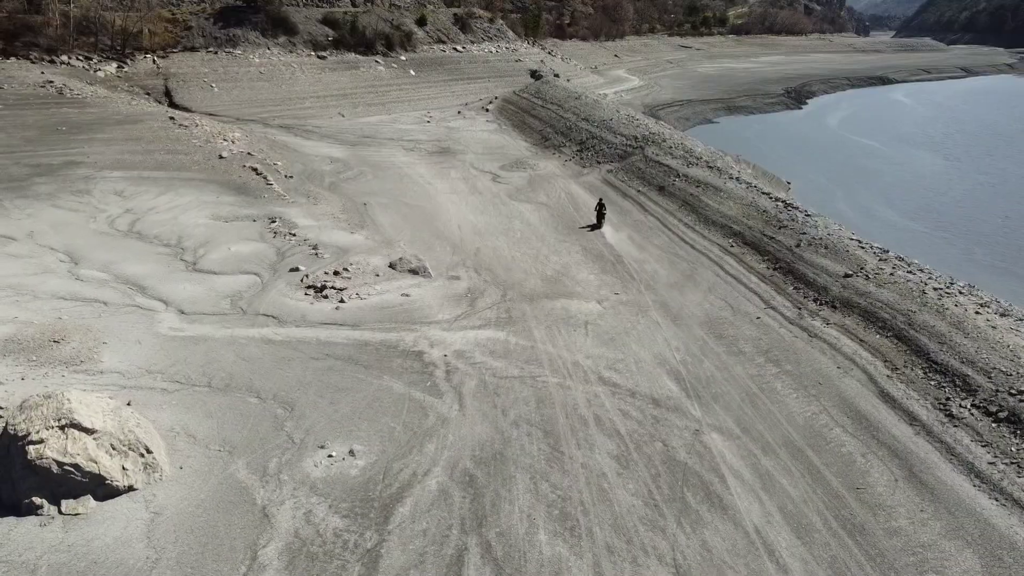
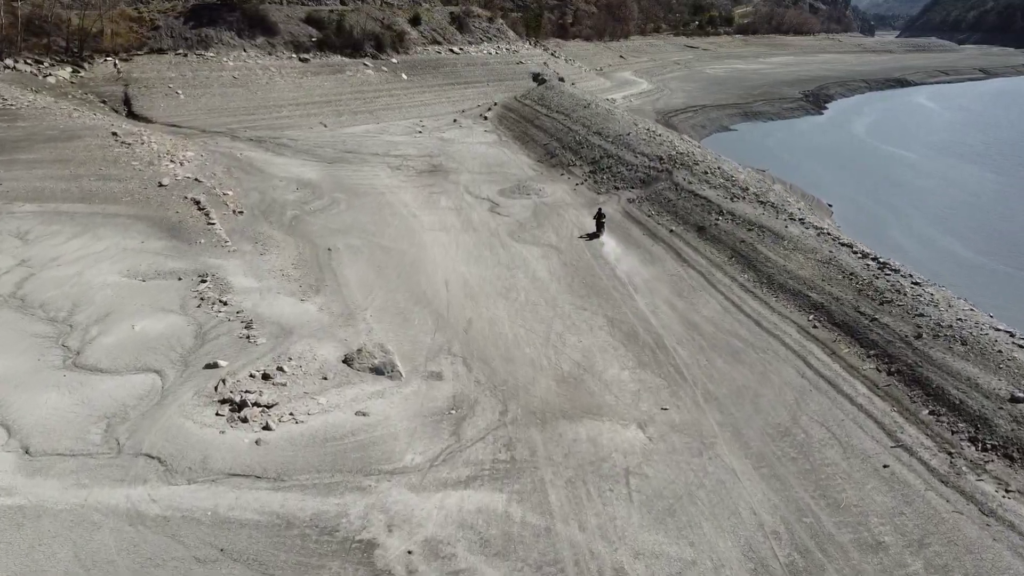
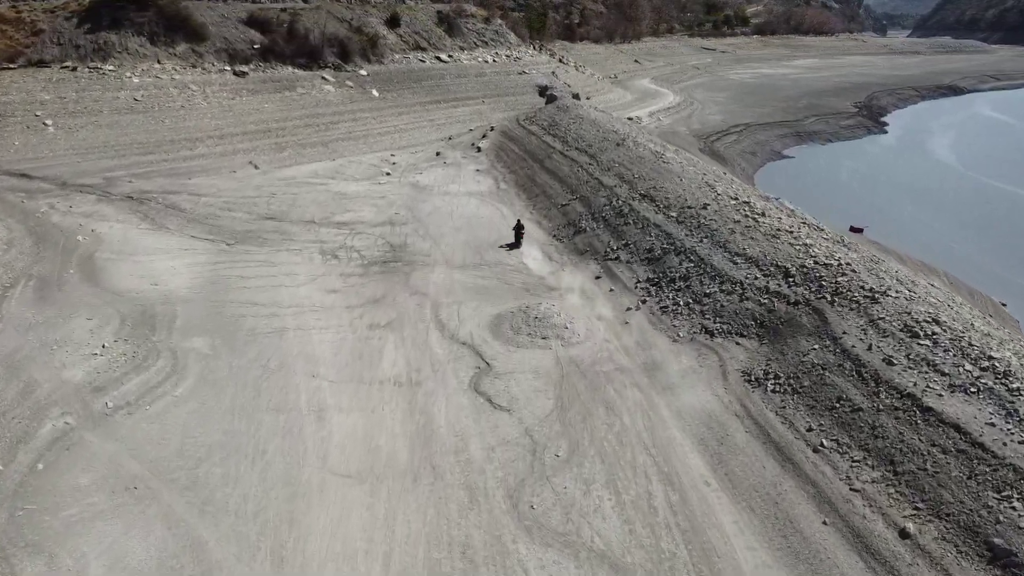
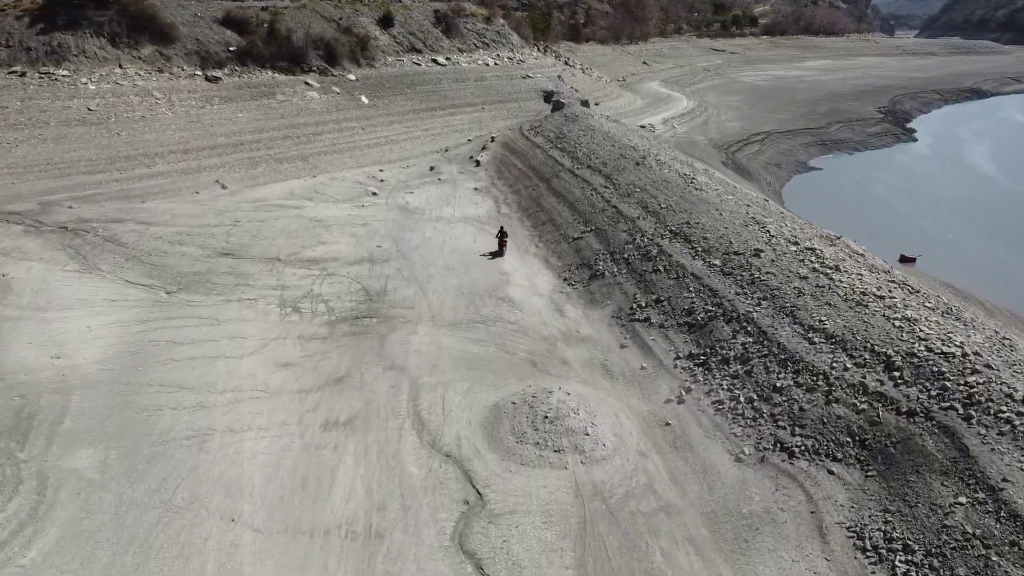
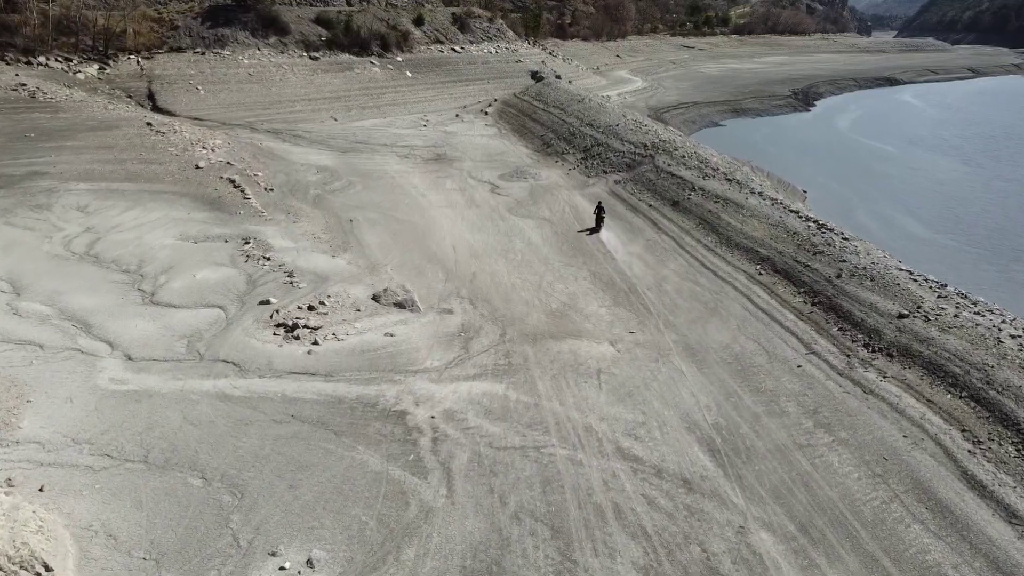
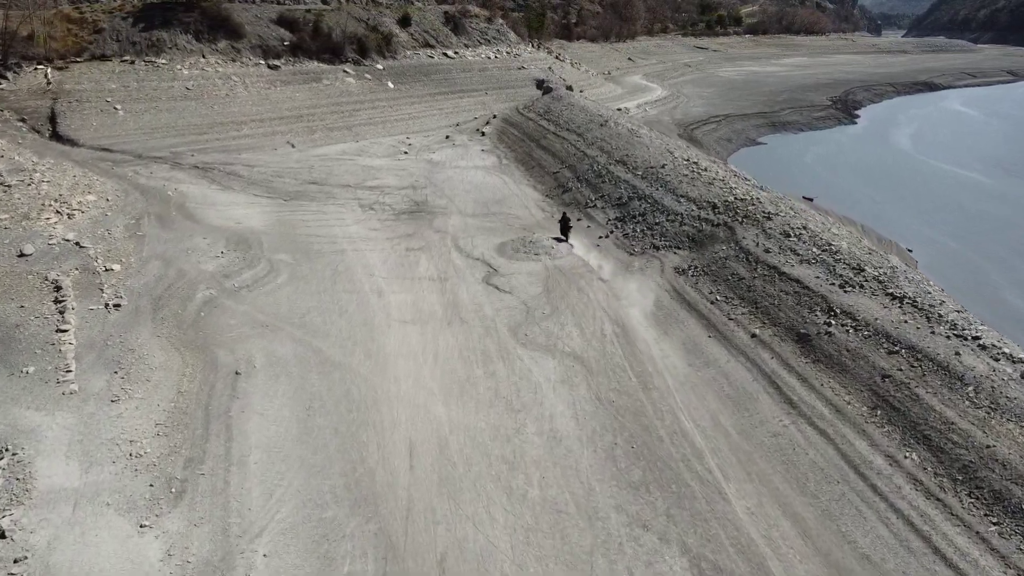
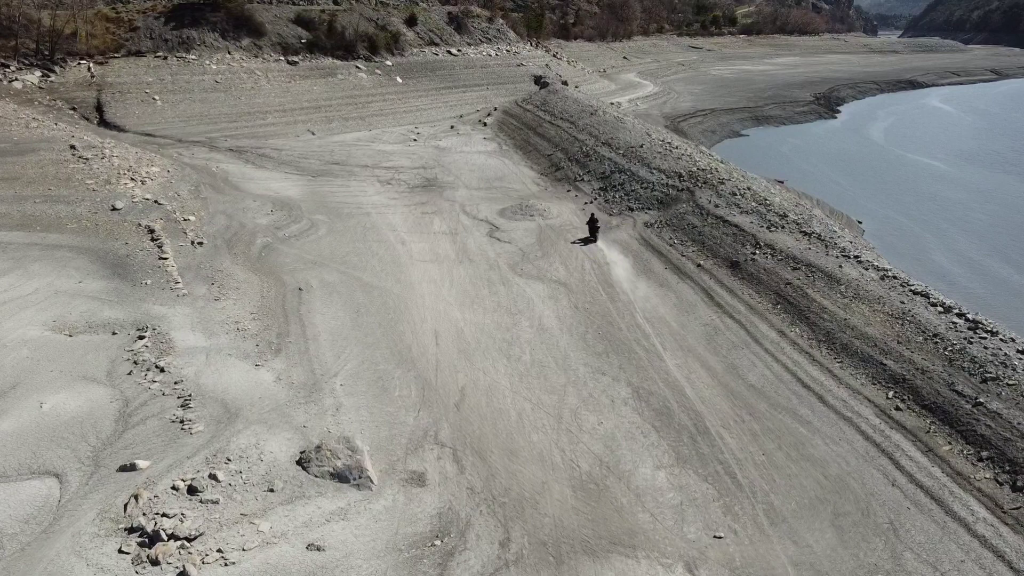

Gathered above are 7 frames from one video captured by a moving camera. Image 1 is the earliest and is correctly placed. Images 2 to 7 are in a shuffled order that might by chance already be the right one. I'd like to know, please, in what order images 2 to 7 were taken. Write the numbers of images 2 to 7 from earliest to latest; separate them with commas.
5, 2, 7, 6, 3, 4
